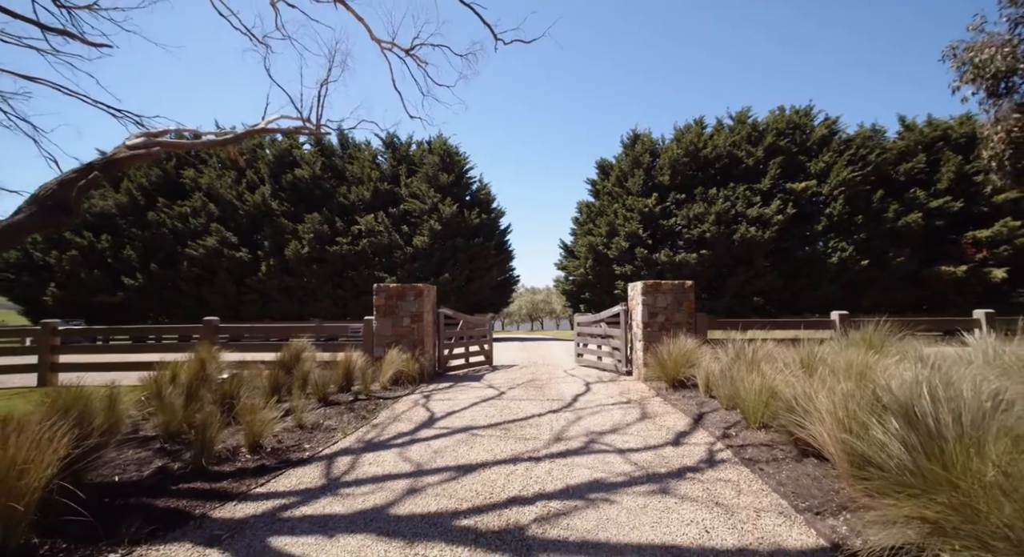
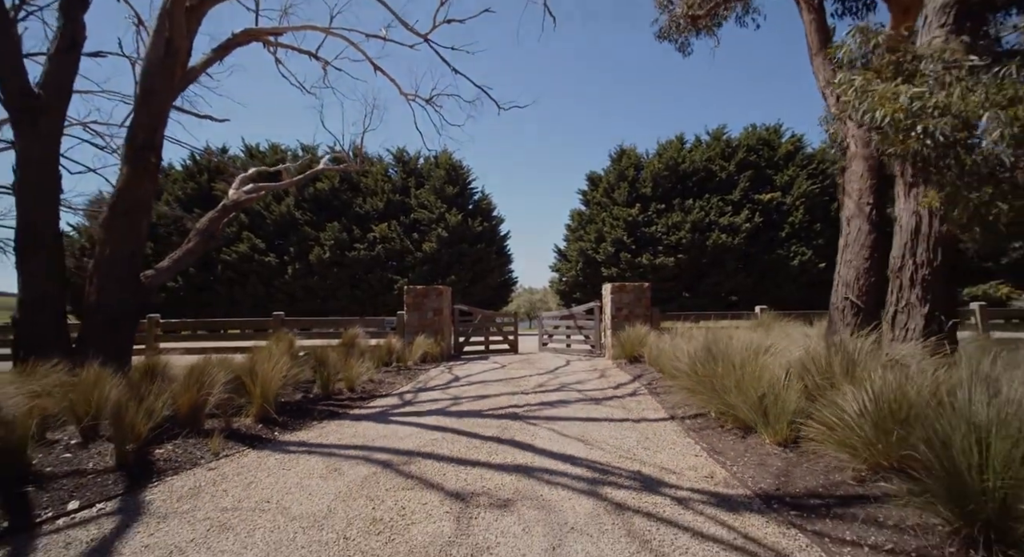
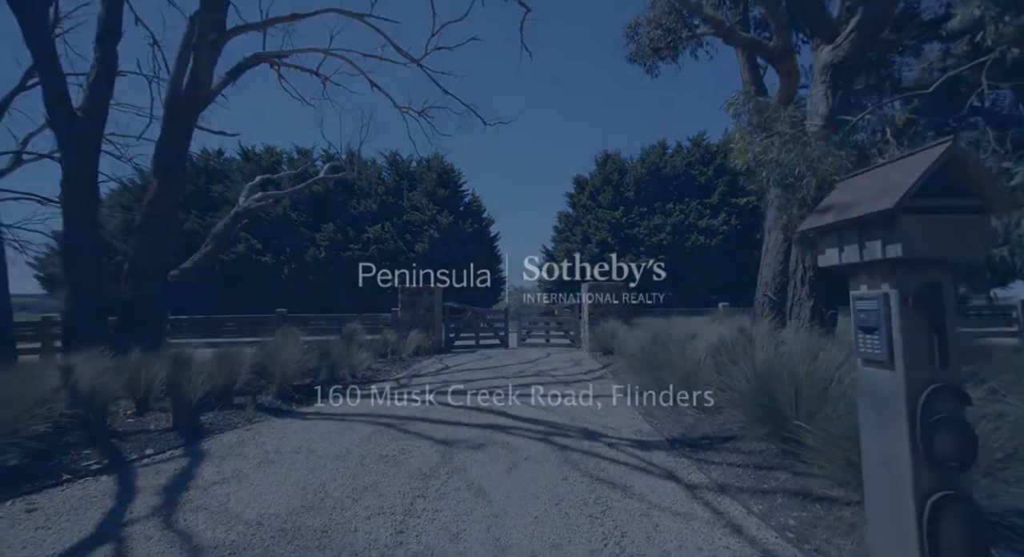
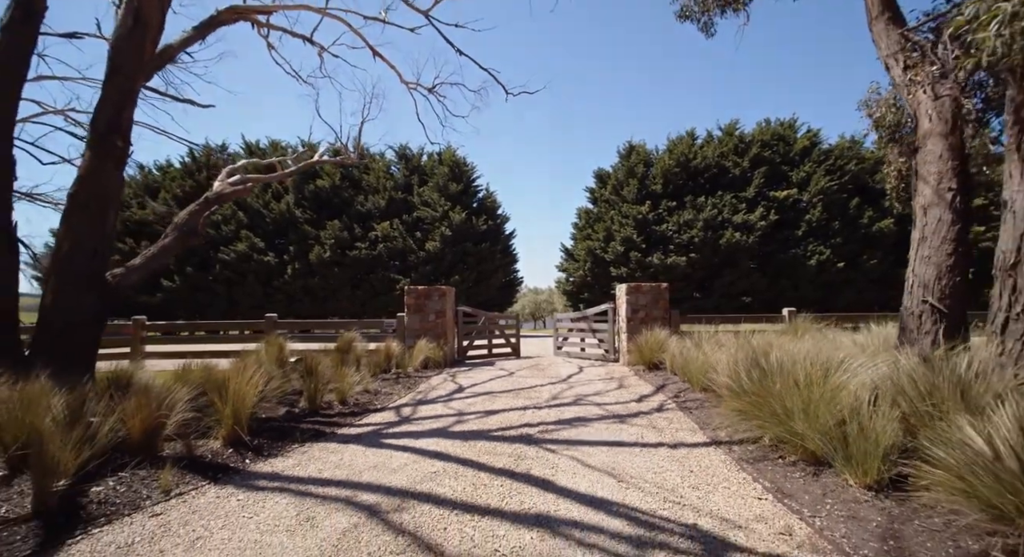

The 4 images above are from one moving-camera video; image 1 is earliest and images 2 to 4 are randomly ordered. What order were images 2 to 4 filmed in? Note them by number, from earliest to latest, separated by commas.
4, 2, 3
